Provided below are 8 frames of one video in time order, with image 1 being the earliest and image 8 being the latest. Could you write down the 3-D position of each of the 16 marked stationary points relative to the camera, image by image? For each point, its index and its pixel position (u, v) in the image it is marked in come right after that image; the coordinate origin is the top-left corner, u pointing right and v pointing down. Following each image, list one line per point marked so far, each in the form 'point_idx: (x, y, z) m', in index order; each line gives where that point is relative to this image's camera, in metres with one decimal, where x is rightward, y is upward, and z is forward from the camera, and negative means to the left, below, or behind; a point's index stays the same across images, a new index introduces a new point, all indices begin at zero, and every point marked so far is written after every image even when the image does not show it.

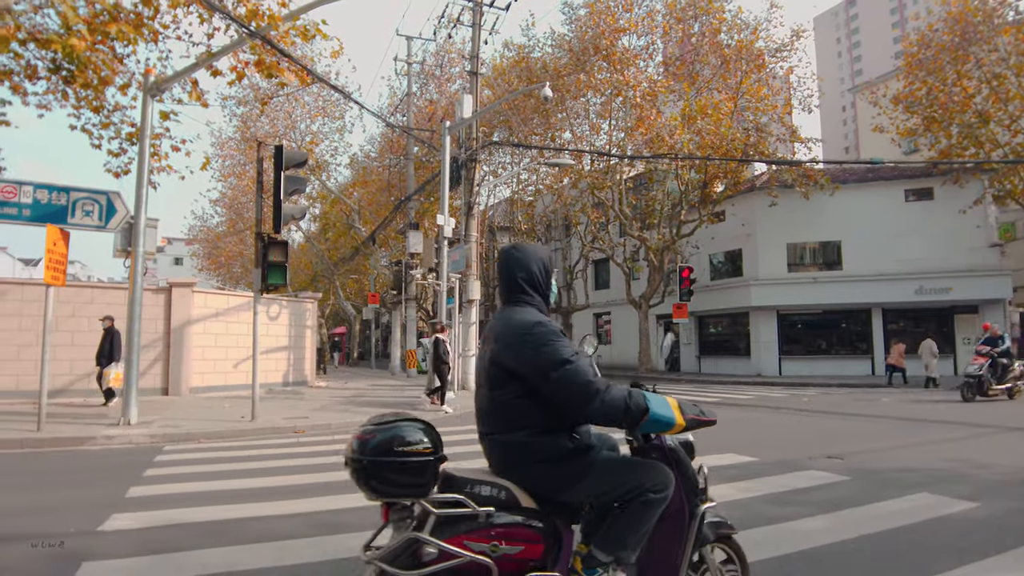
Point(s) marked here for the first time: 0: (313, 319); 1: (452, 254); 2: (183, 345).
0: (-5.6, -0.9, +19.0) m
1: (-1.5, +0.9, +17.2) m
2: (-7.5, -1.3, +15.1) m
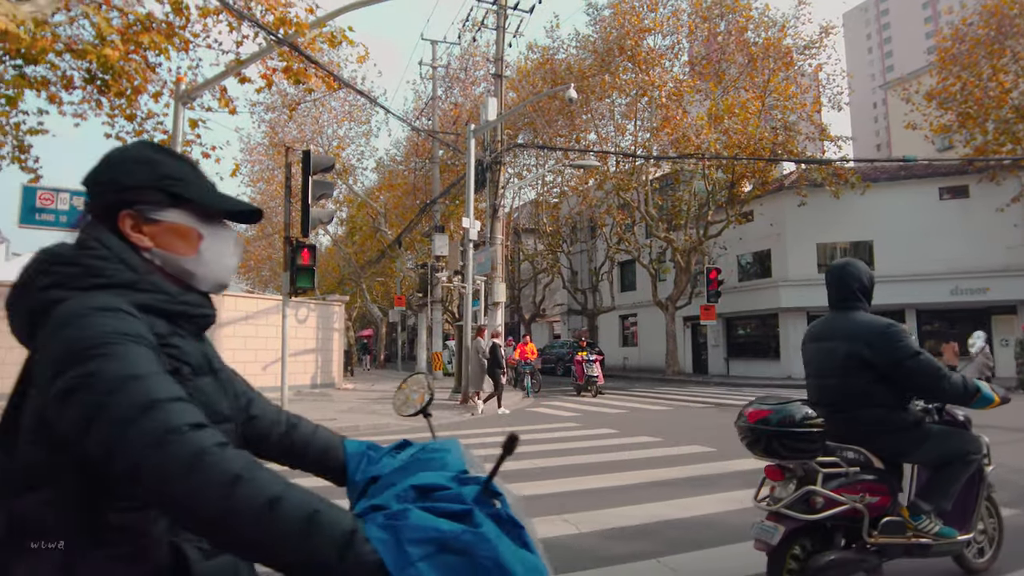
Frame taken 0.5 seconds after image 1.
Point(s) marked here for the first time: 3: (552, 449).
0: (-4.9, -1.0, +19.2) m
1: (-0.9, +0.8, +17.3) m
2: (-6.9, -1.4, +15.4) m
3: (+0.6, -2.1, +8.8) m
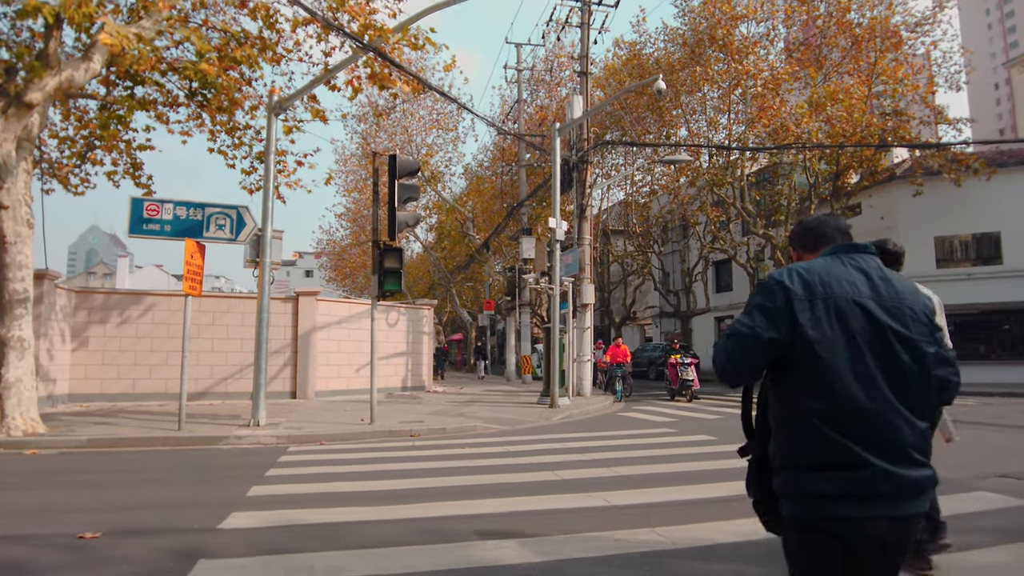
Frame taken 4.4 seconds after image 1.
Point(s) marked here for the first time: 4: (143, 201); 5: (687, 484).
0: (-2.4, -1.1, +19.3) m
1: (+1.4, +0.8, +16.9) m
2: (-4.8, -1.5, +15.9) m
3: (+1.7, -2.1, +8.3) m
4: (-5.7, +1.4, +10.3) m
5: (+1.7, -1.9, +6.4) m
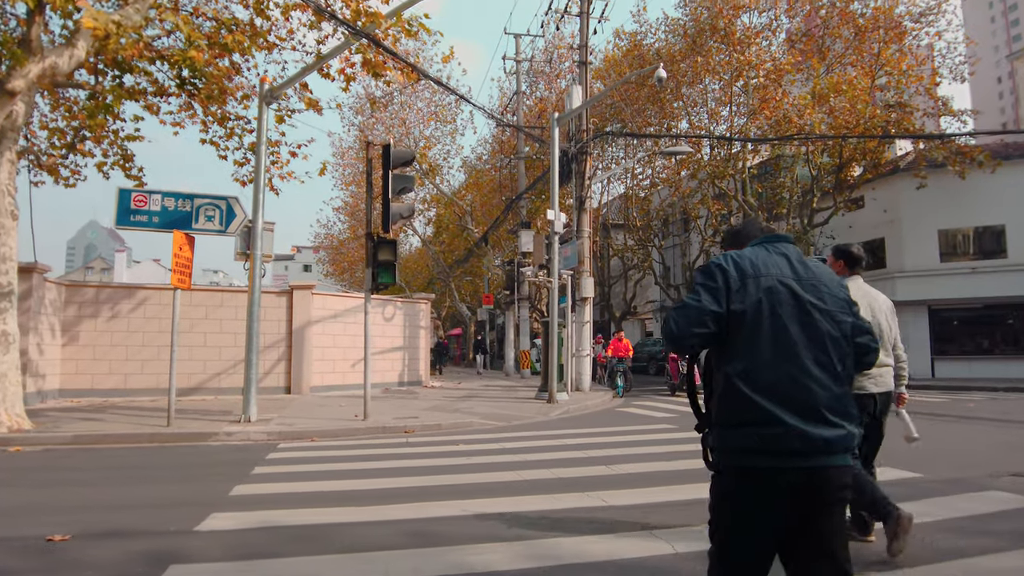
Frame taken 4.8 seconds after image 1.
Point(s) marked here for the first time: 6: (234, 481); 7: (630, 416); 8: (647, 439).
0: (-2.4, -0.9, +19.1) m
1: (+1.3, +0.9, +16.7) m
2: (-4.9, -1.3, +15.6) m
3: (+1.6, -2.0, +8.1) m
4: (-5.7, +1.5, +10.1) m
5: (+1.6, -1.8, +6.1) m
6: (-2.7, -1.9, +6.4) m
7: (+2.3, -2.4, +12.7) m
8: (+1.9, -2.1, +9.4) m
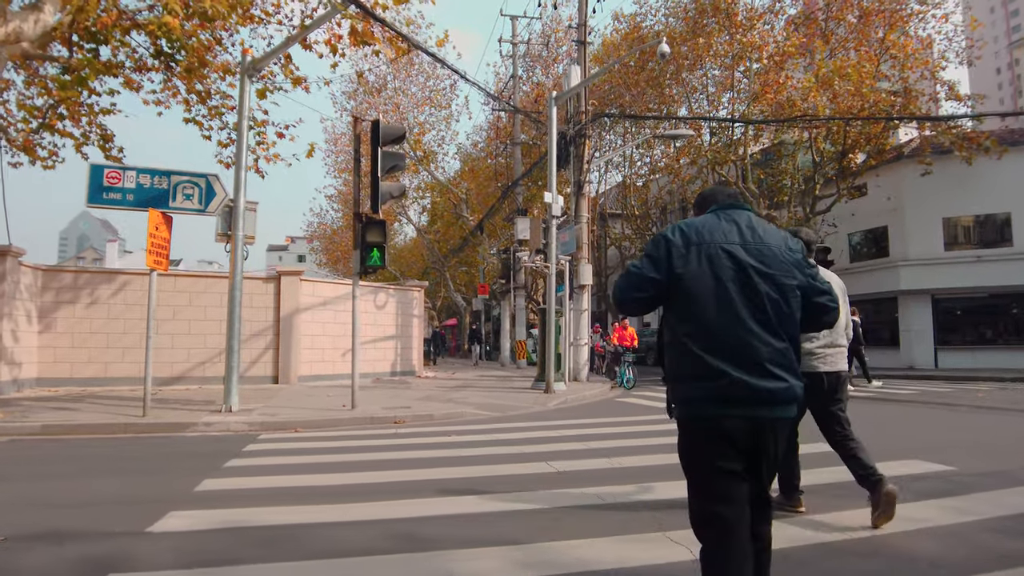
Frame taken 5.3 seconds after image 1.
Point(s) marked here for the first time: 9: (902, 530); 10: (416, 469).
0: (-2.5, -0.6, +18.5) m
1: (+1.2, +1.3, +16.1) m
2: (-5.0, -1.0, +15.1) m
3: (+1.6, -1.8, +7.6) m
4: (-5.8, +1.7, +9.5) m
5: (+1.6, -1.6, +5.6) m
6: (-2.7, -1.7, +5.9) m
7: (+2.2, -2.2, +12.2) m
8: (+1.8, -1.9, +8.9) m
9: (+2.3, -1.5, +4.0) m
10: (-0.9, -1.7, +6.2) m
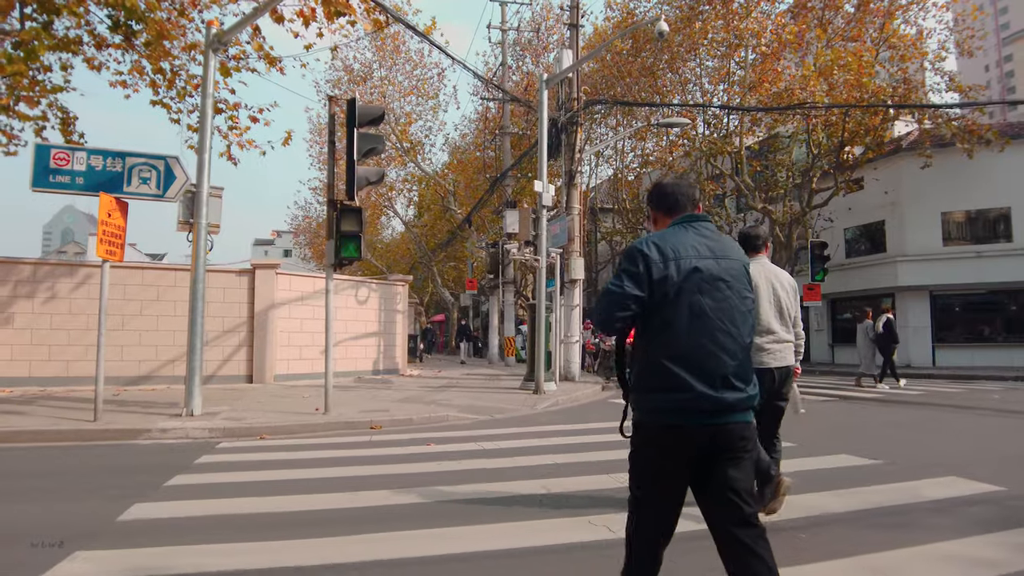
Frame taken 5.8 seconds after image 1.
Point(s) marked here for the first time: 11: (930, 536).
0: (-2.9, -0.4, +17.7) m
1: (+0.9, +1.4, +15.4) m
2: (-5.2, -0.9, +14.2) m
3: (+1.4, -1.7, +6.8) m
4: (-6.0, +1.8, +8.6) m
5: (+1.5, -1.5, +4.9) m
6: (-2.8, -1.6, +5.1) m
7: (+2.0, -2.1, +11.5) m
8: (+1.7, -1.8, +8.2) m
9: (+2.2, -1.4, +3.3) m
10: (-1.0, -1.6, +5.5) m
11: (+2.4, -1.4, +3.9) m
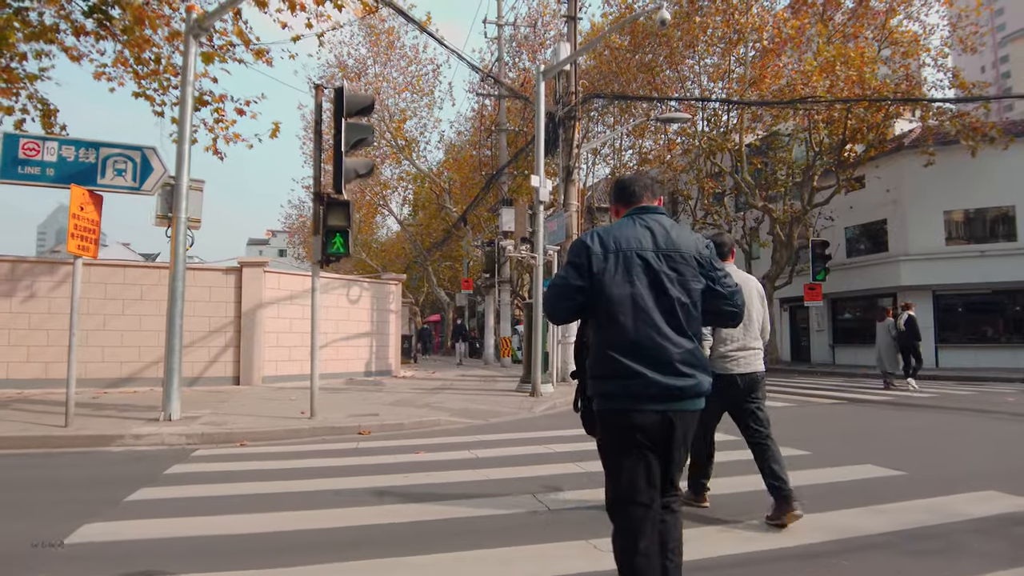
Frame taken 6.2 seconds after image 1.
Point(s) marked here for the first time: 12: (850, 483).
0: (-3.0, -0.4, +17.3) m
1: (+0.9, +1.4, +15.0) m
2: (-5.3, -0.9, +13.8) m
3: (+1.4, -1.7, +6.4) m
4: (-6.0, +1.9, +8.2) m
5: (+1.4, -1.5, +4.5) m
6: (-2.9, -1.6, +4.6) m
7: (+1.9, -2.0, +11.1) m
8: (+1.6, -1.8, +7.8) m
9: (+2.2, -1.4, +2.9) m
10: (-1.1, -1.6, +5.0) m
11: (+2.4, -1.4, +3.5) m
12: (+2.6, -1.5, +5.2) m
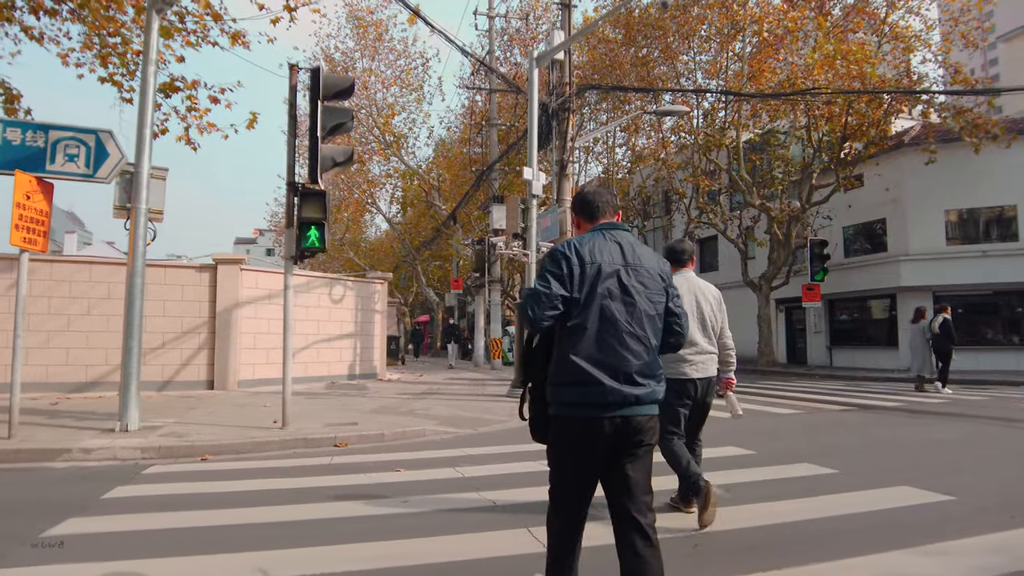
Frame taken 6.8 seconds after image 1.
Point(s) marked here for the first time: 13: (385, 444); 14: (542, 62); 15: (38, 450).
0: (-3.2, -0.4, +16.5) m
1: (+0.7, +1.4, +14.3) m
2: (-5.5, -0.8, +13.0) m
3: (+1.3, -1.7, +5.7) m
4: (-6.1, +1.9, +7.4) m
5: (+1.4, -1.5, +3.8) m
6: (-2.9, -1.5, +3.9) m
7: (+1.7, -2.0, +10.4) m
8: (+1.5, -1.8, +7.1) m
9: (+2.2, -1.4, +2.2) m
10: (-1.1, -1.6, +4.3) m
11: (+2.3, -1.4, +2.8) m
12: (+2.6, -1.5, +4.5) m
13: (-1.5, -1.9, +8.0) m
14: (+0.6, +4.6, +13.9) m
15: (-4.9, -1.7, +7.0) m
